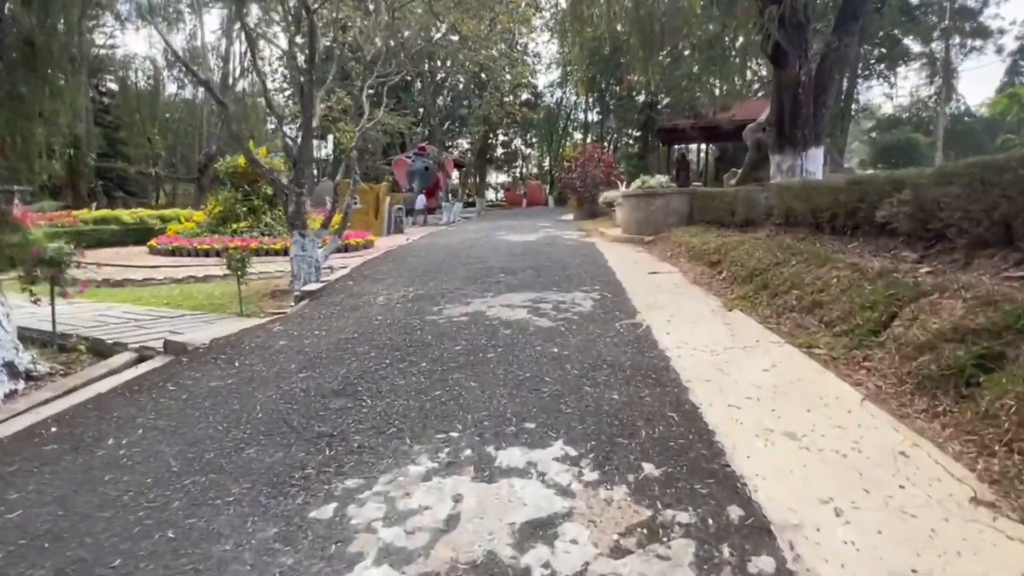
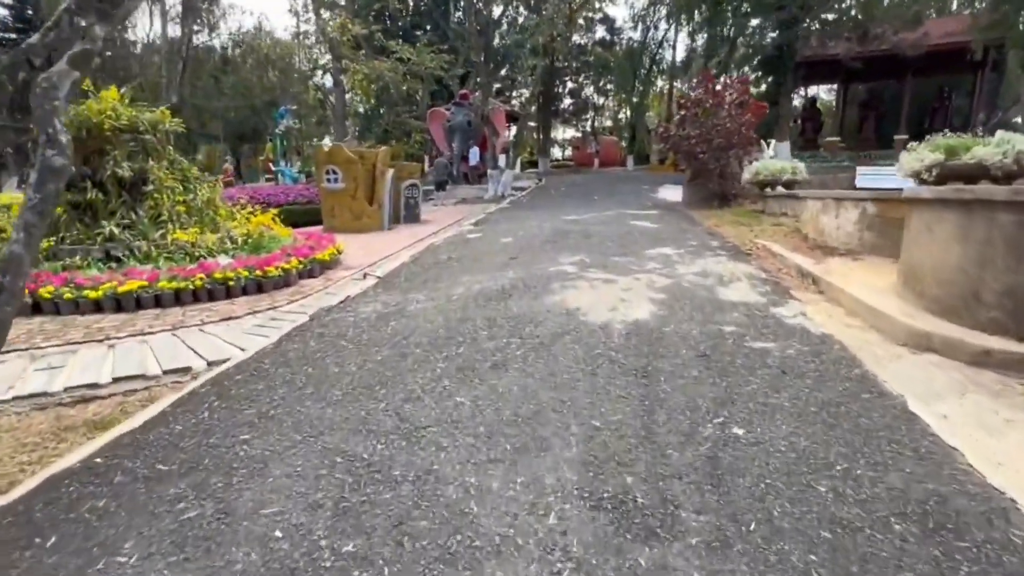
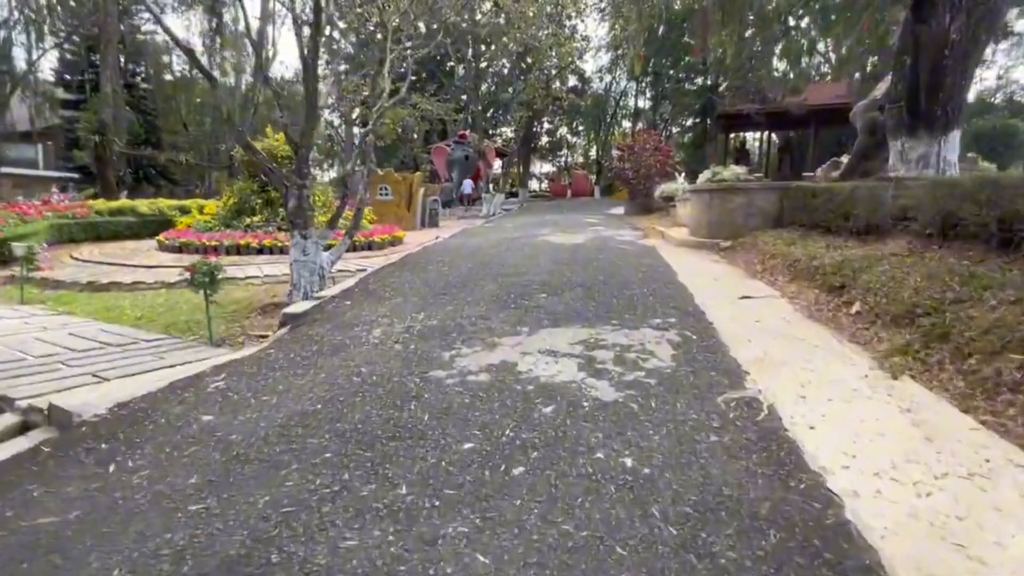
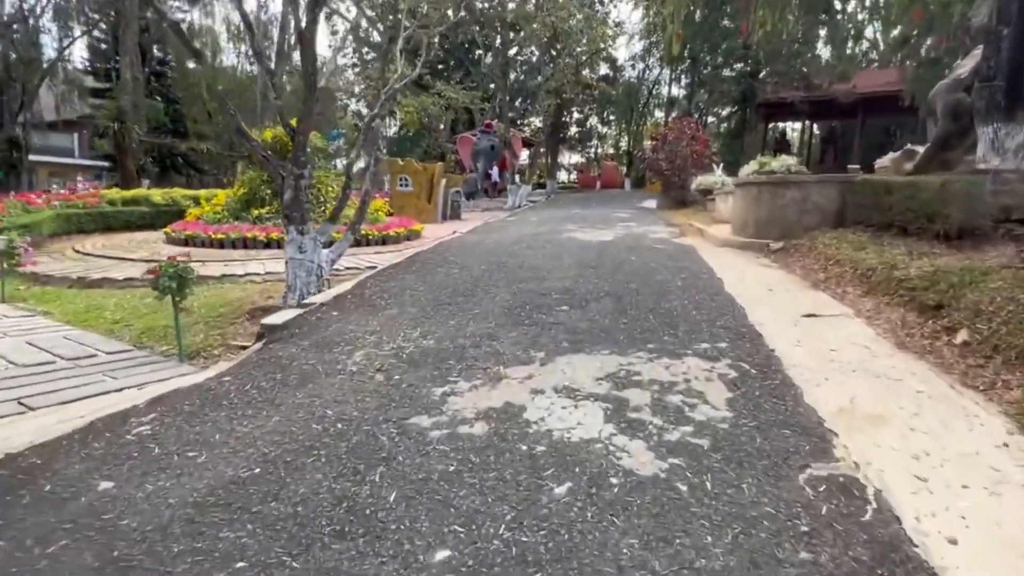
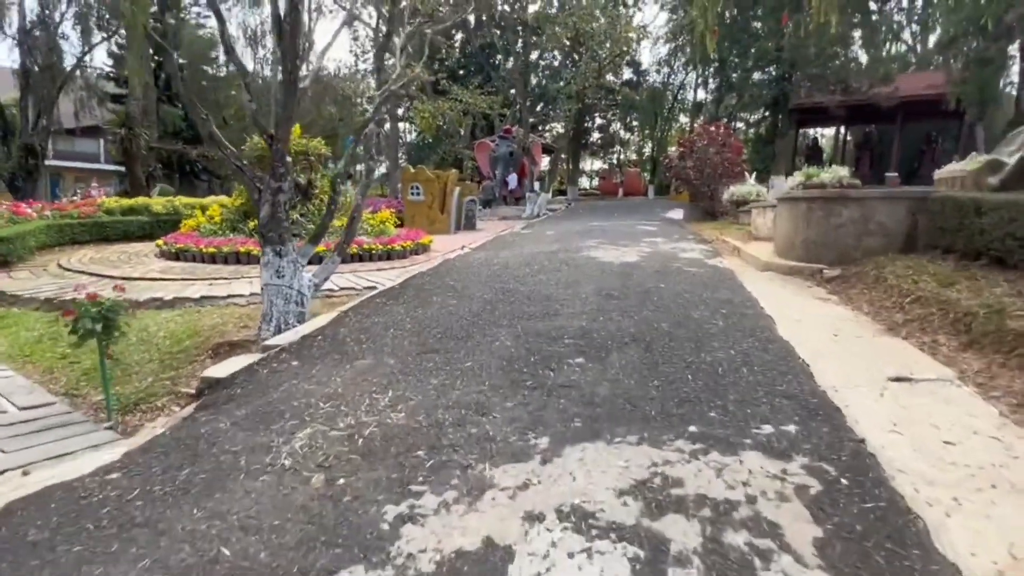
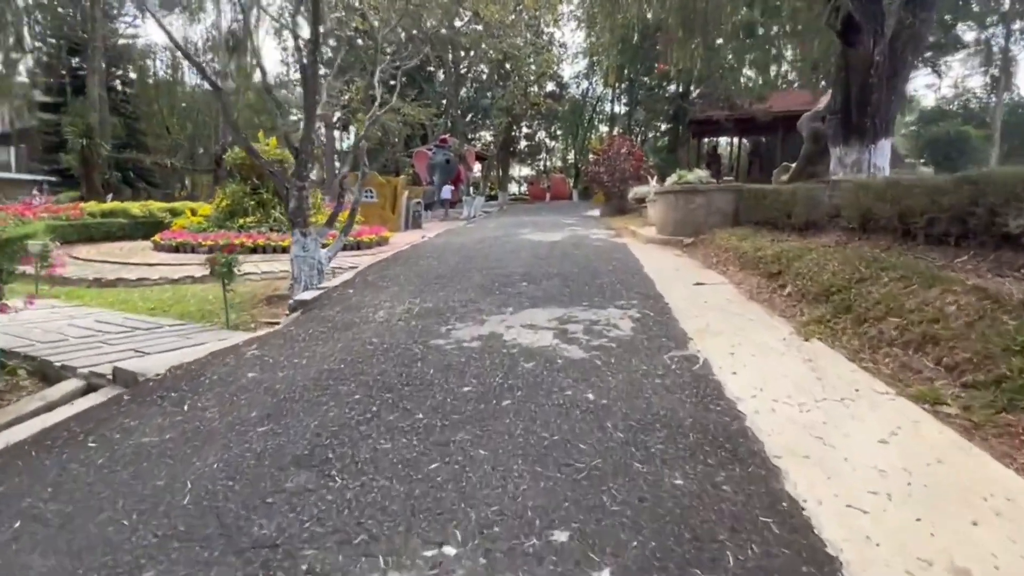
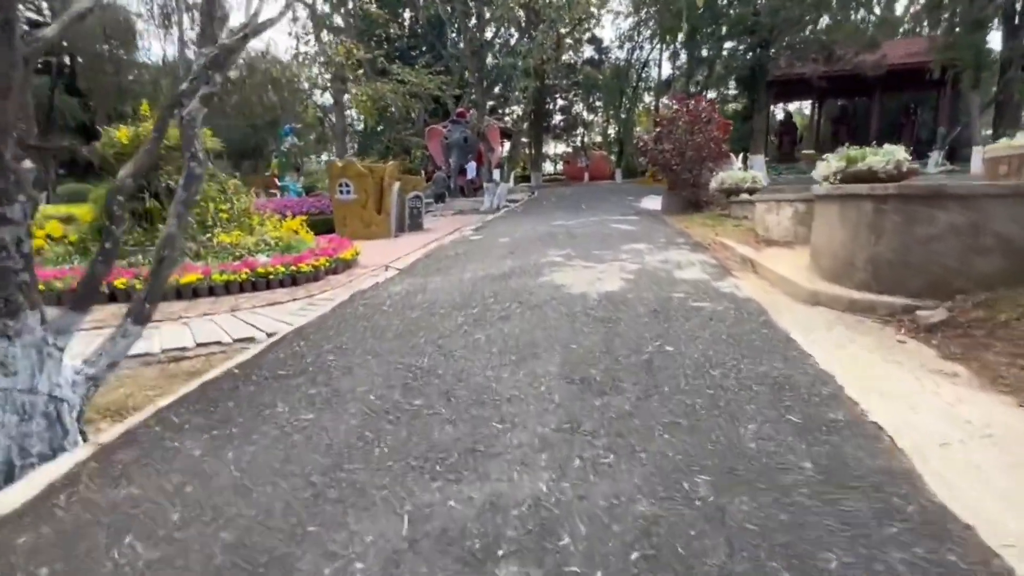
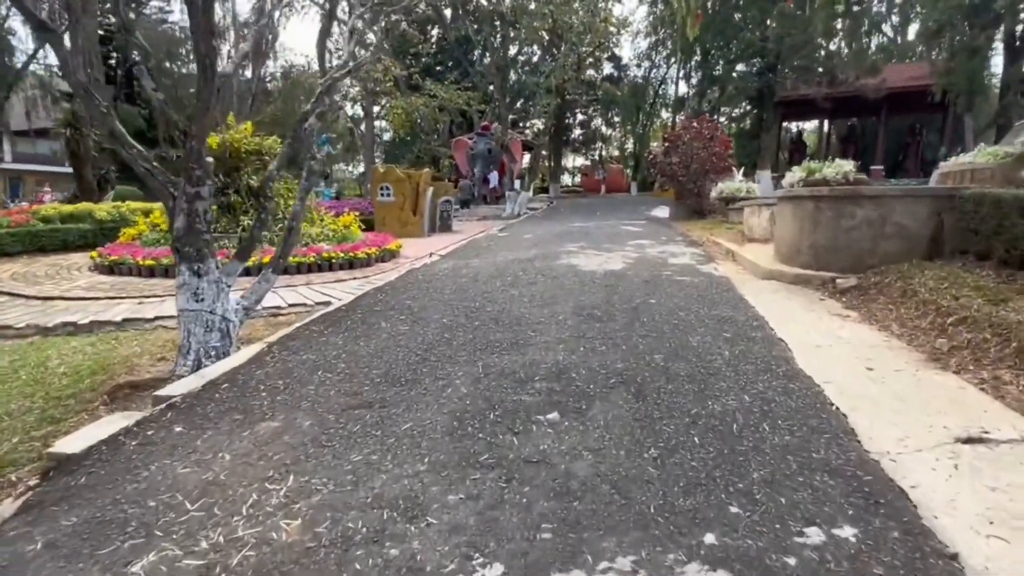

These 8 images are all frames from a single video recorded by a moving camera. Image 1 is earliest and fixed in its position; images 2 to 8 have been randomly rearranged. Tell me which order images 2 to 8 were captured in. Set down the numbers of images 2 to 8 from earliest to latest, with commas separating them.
6, 3, 4, 5, 8, 7, 2
